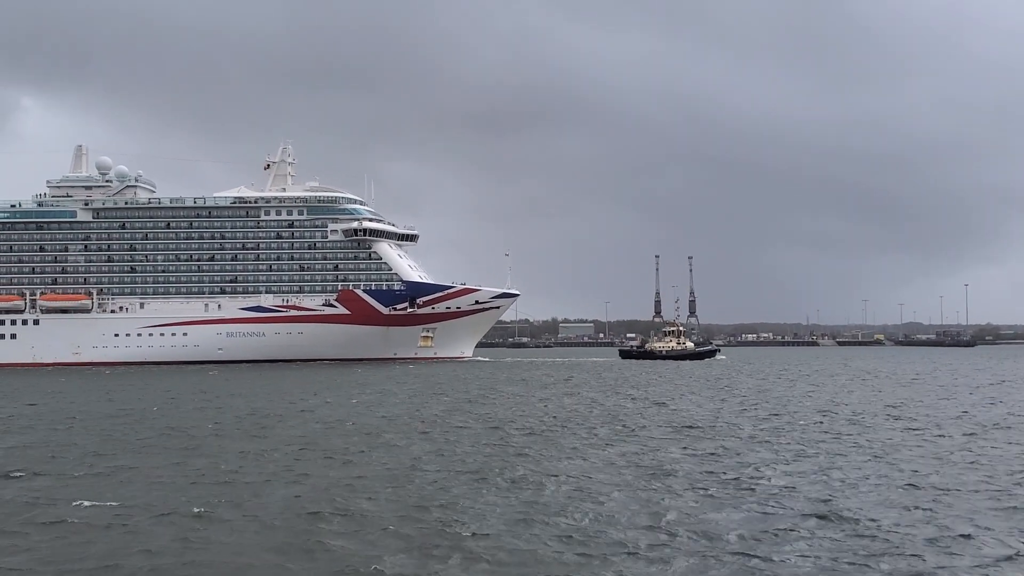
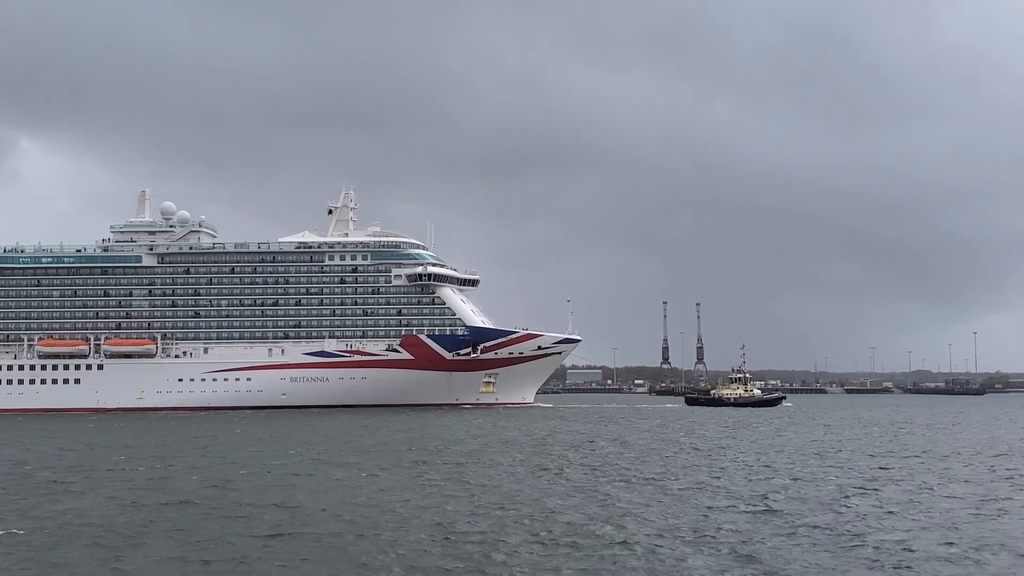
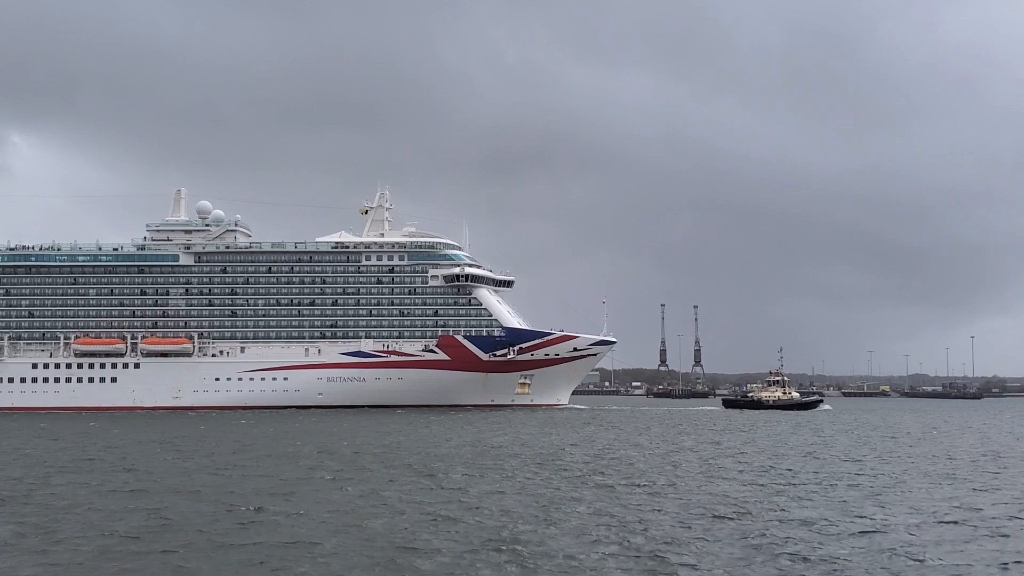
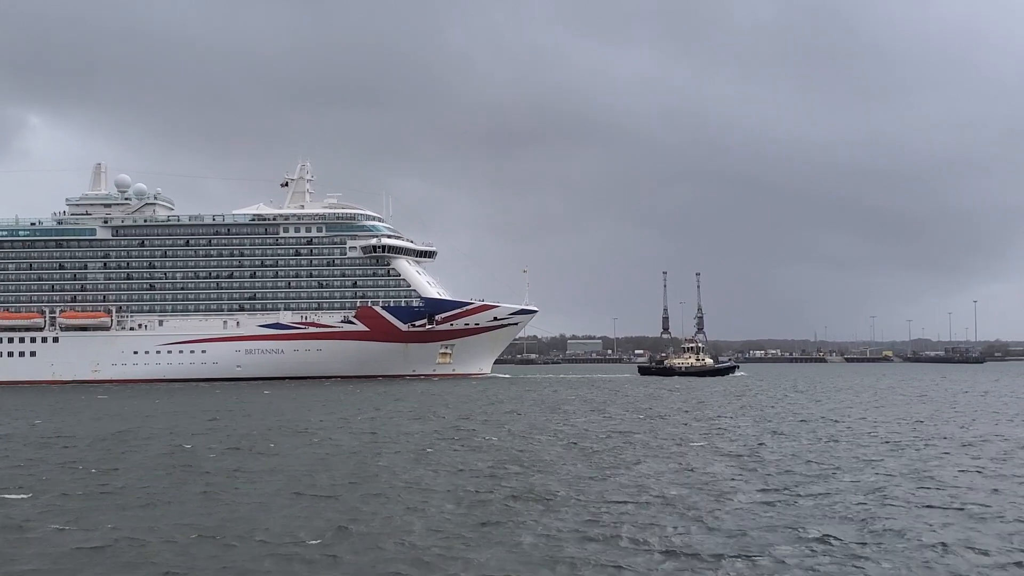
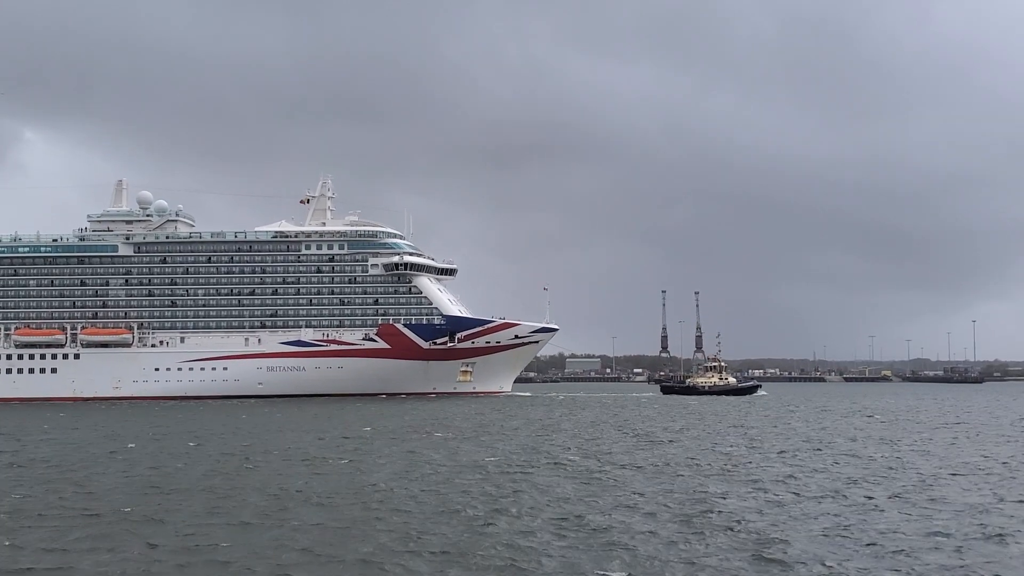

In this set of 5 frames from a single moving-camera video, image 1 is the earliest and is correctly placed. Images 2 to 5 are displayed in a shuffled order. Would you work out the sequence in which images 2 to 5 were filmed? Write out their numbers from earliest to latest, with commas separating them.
4, 5, 2, 3
